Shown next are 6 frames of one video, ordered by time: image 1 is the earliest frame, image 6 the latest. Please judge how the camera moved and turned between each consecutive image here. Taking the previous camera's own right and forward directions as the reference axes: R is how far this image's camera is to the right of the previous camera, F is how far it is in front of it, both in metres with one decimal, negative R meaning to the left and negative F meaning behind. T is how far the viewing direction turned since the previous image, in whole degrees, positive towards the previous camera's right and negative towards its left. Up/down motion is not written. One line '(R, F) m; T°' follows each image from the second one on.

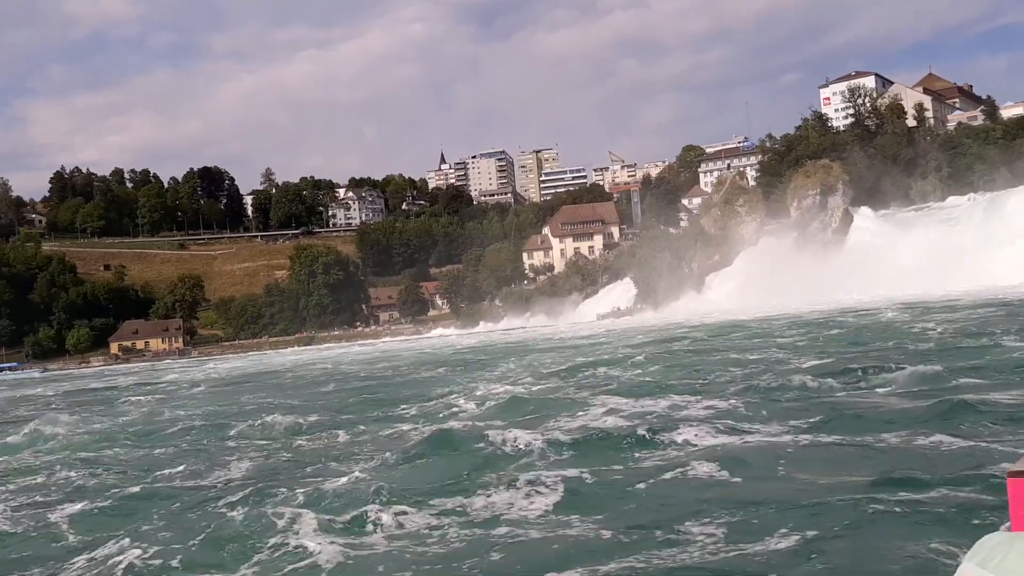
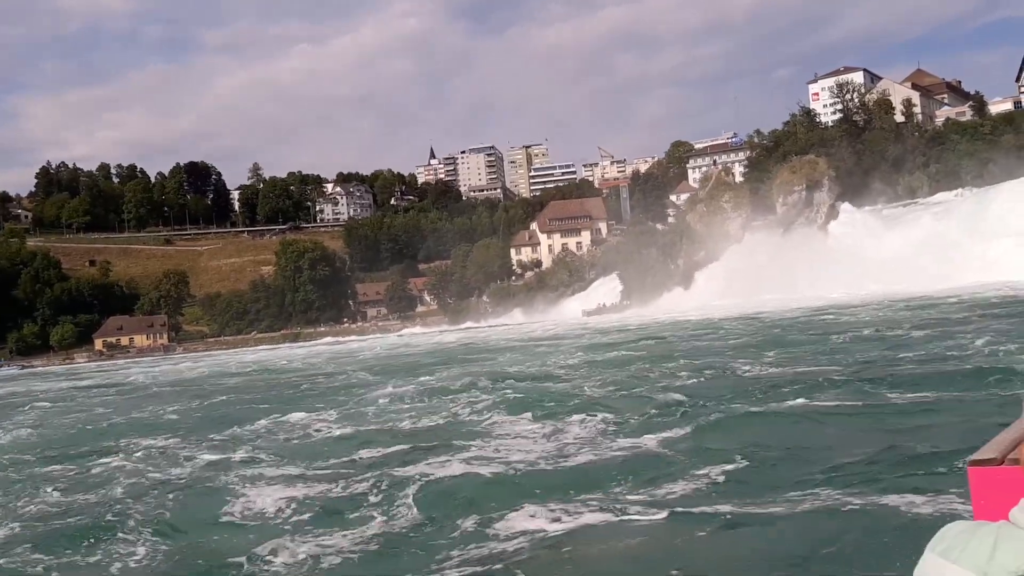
(+0.4, +0.3) m; +1°
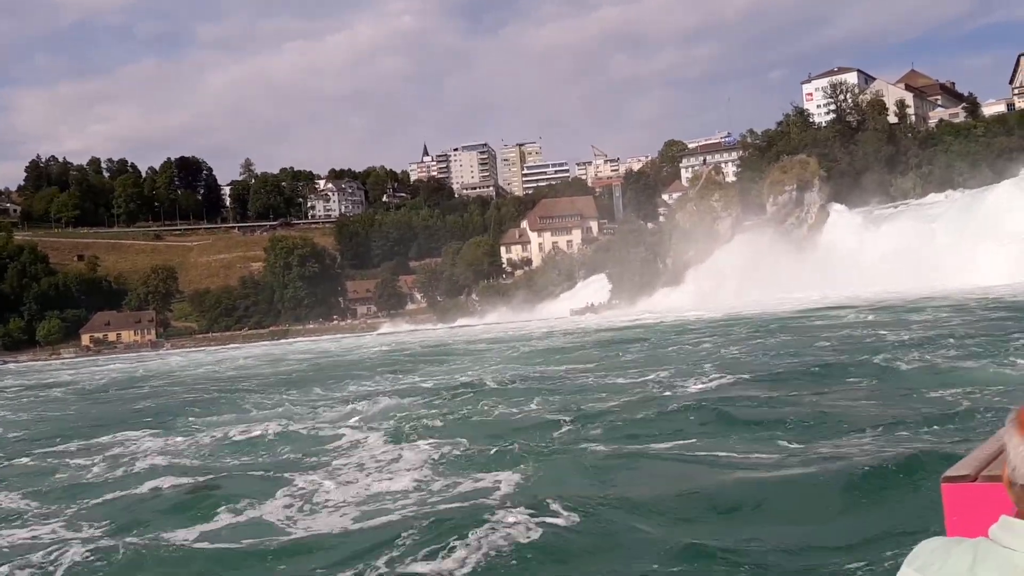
(+0.4, +0.4) m; 0°
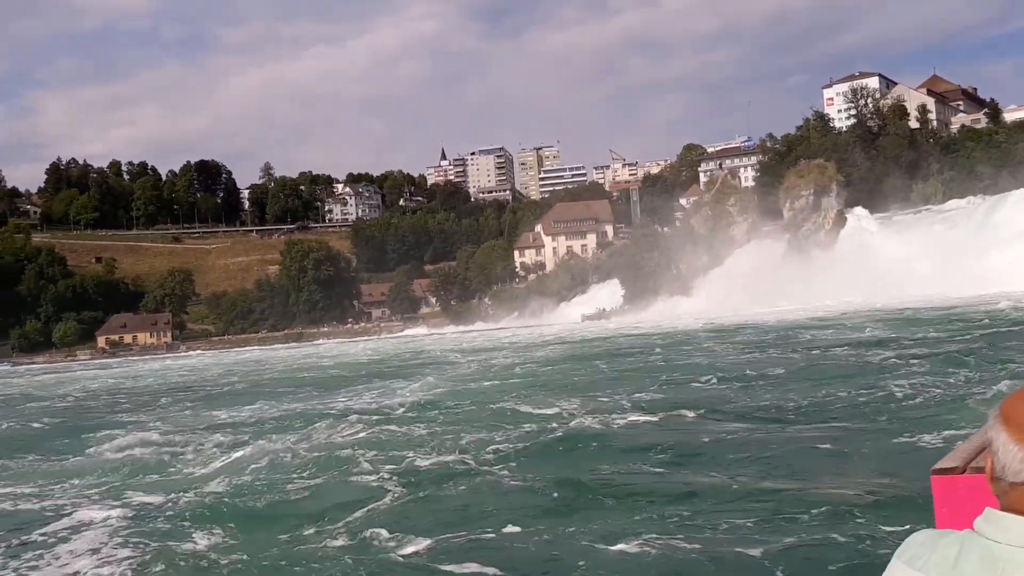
(+0.5, +0.5) m; -1°
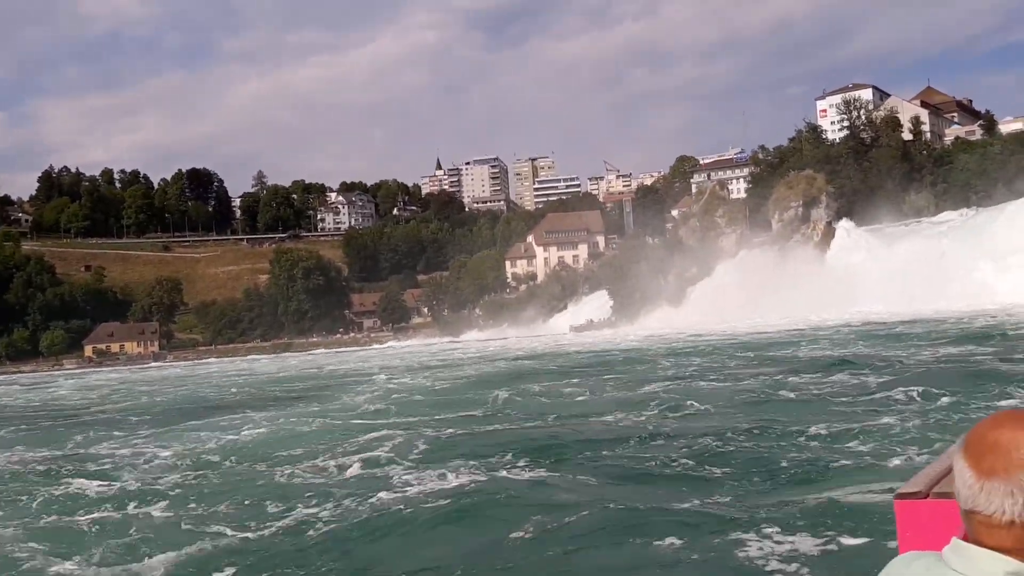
(+0.6, +0.6) m; 0°
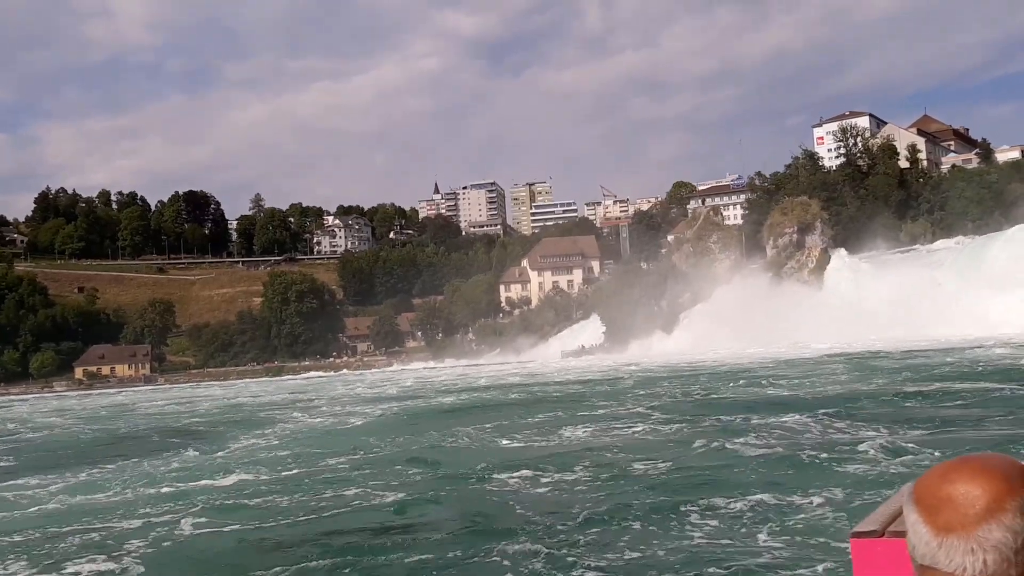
(+0.4, +0.5) m; 0°
